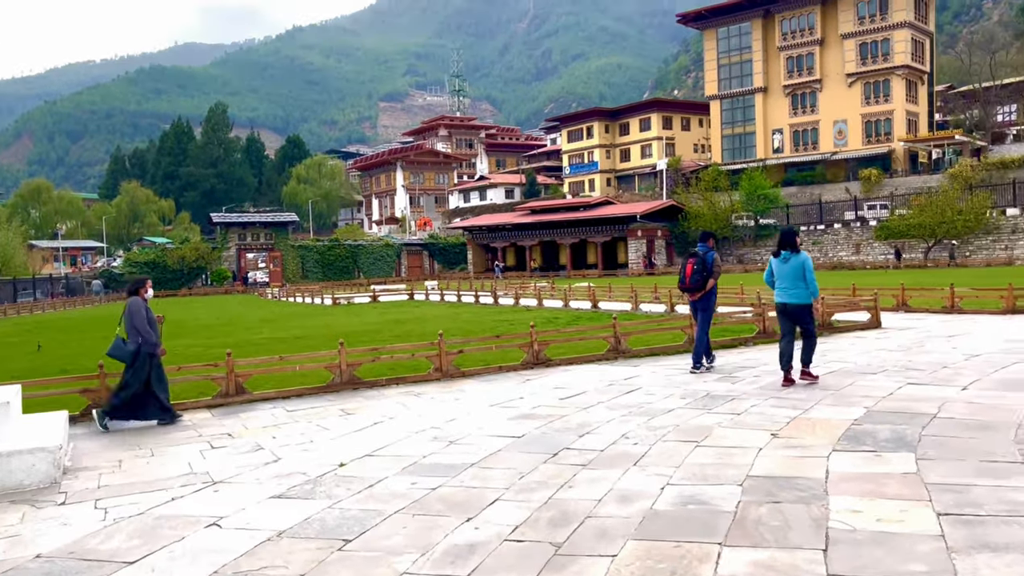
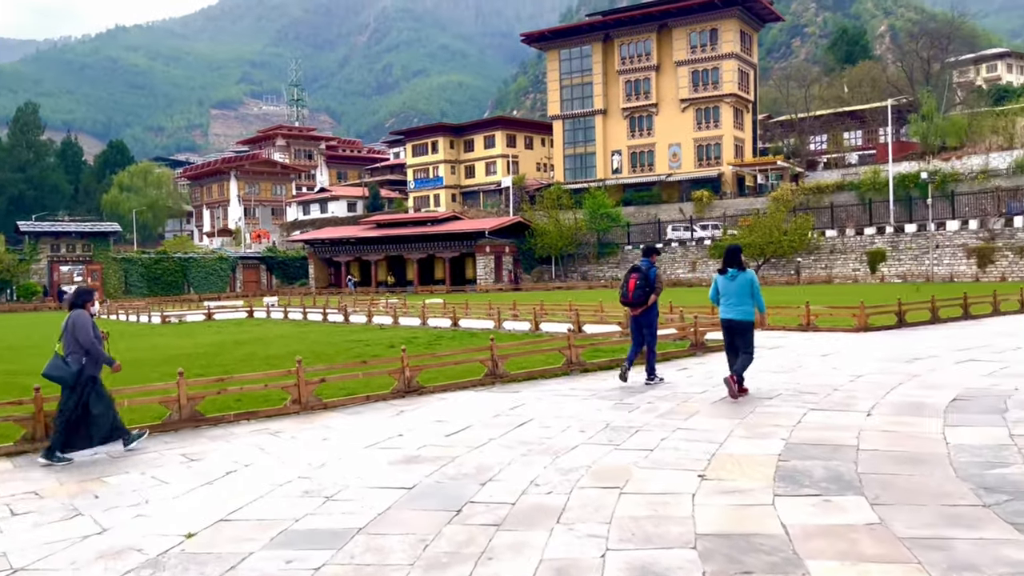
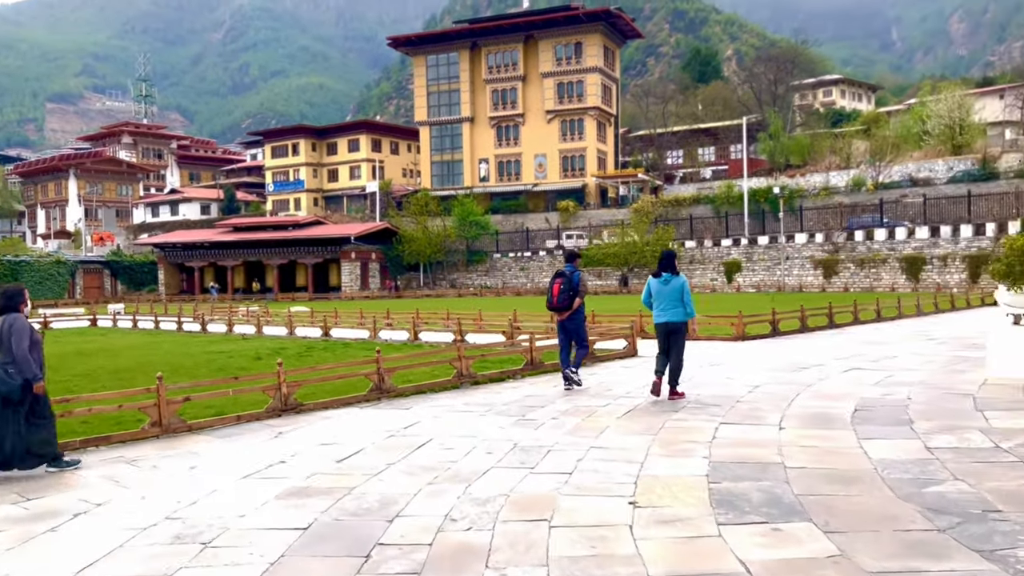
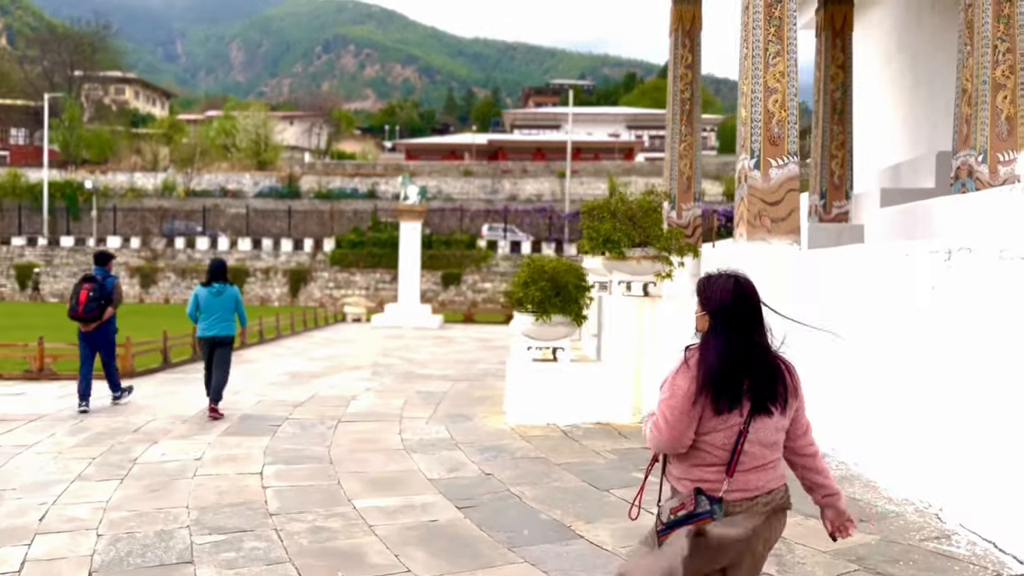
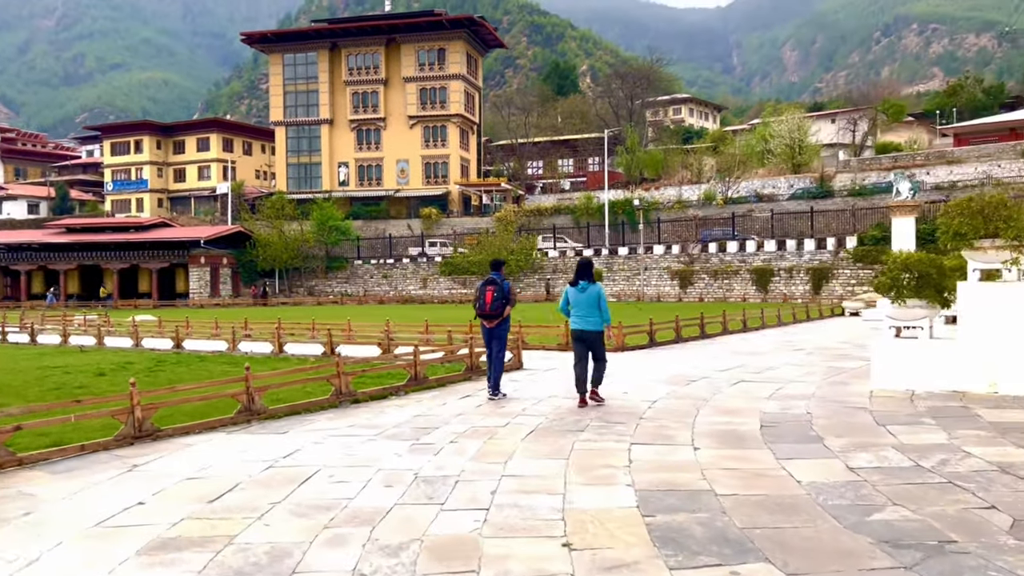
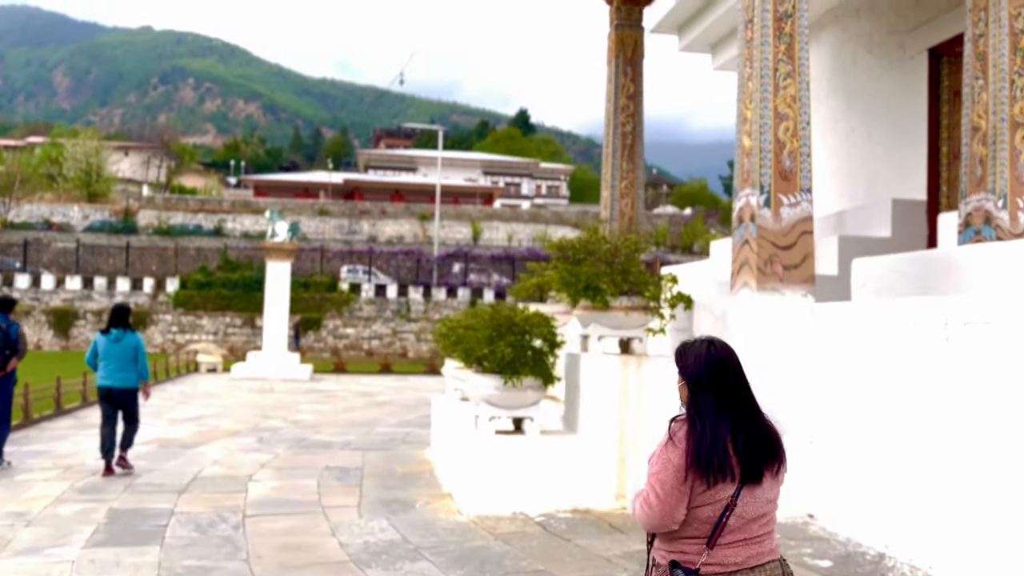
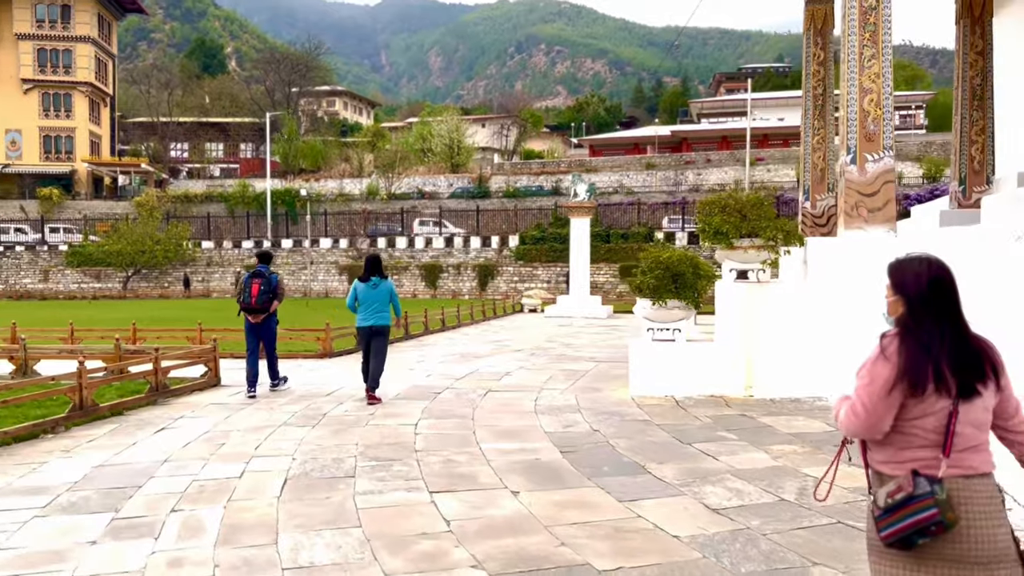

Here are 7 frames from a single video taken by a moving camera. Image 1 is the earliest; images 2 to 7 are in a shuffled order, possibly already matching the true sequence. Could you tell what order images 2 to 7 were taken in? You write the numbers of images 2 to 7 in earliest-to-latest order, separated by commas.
2, 3, 5, 7, 4, 6
